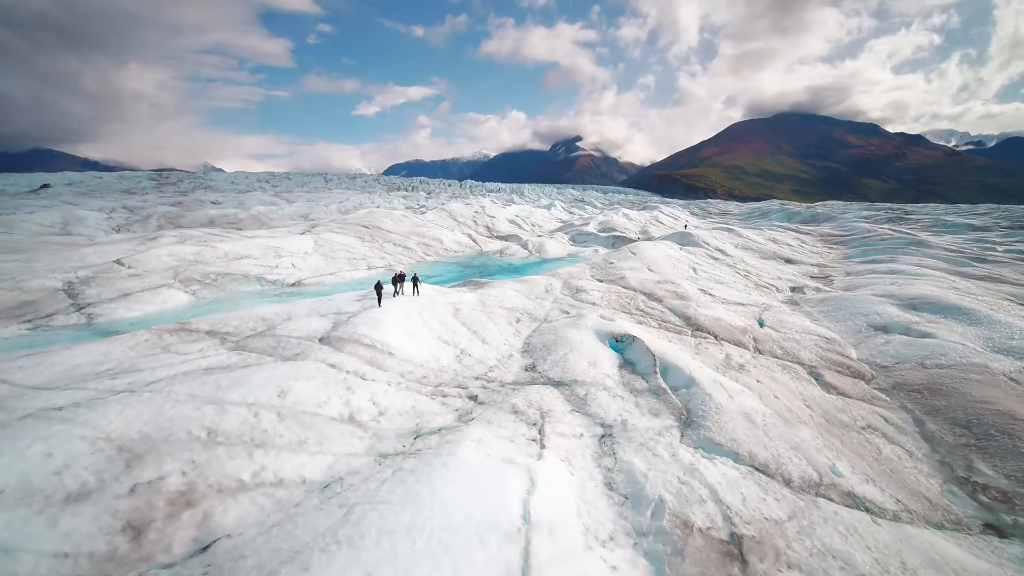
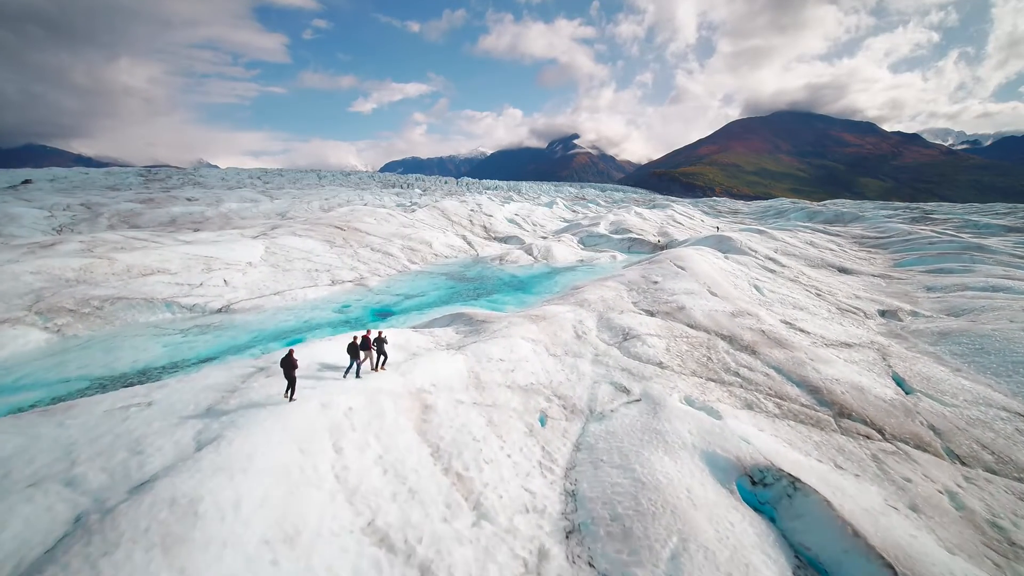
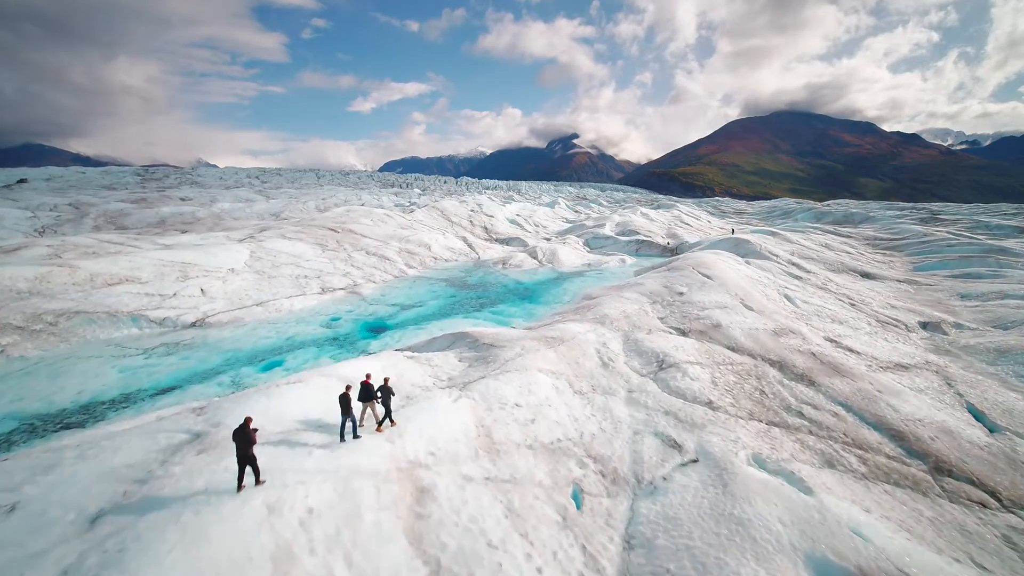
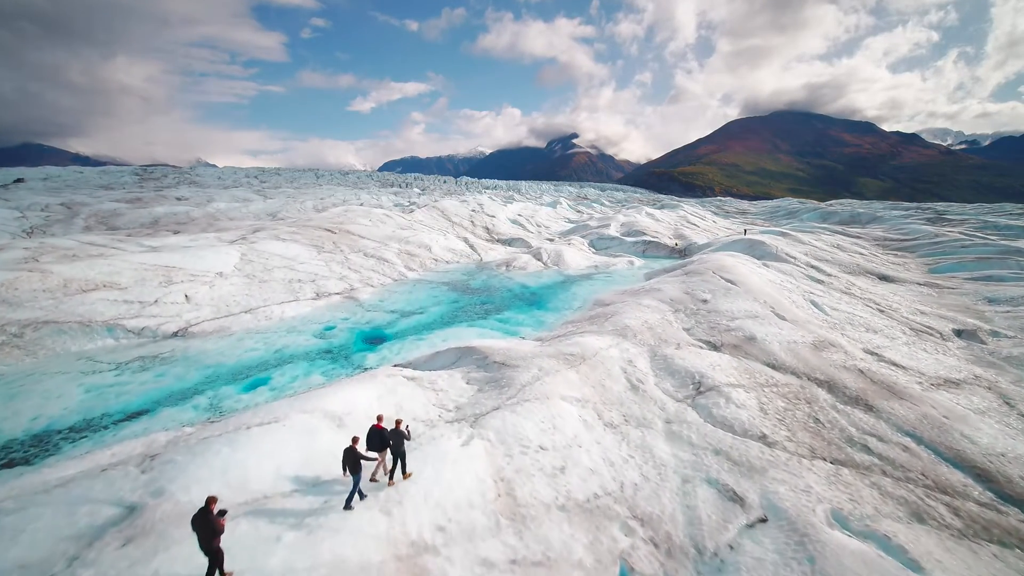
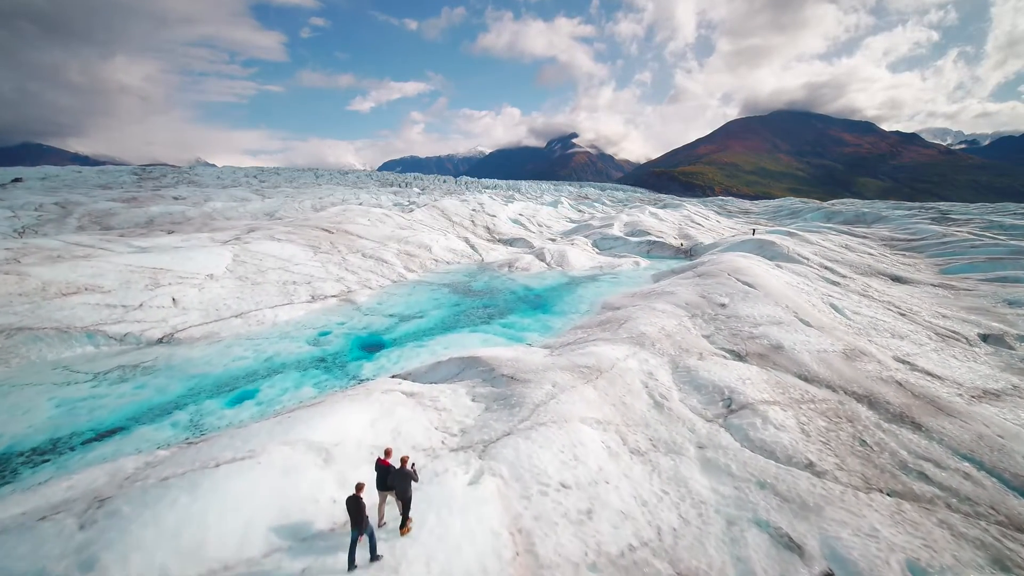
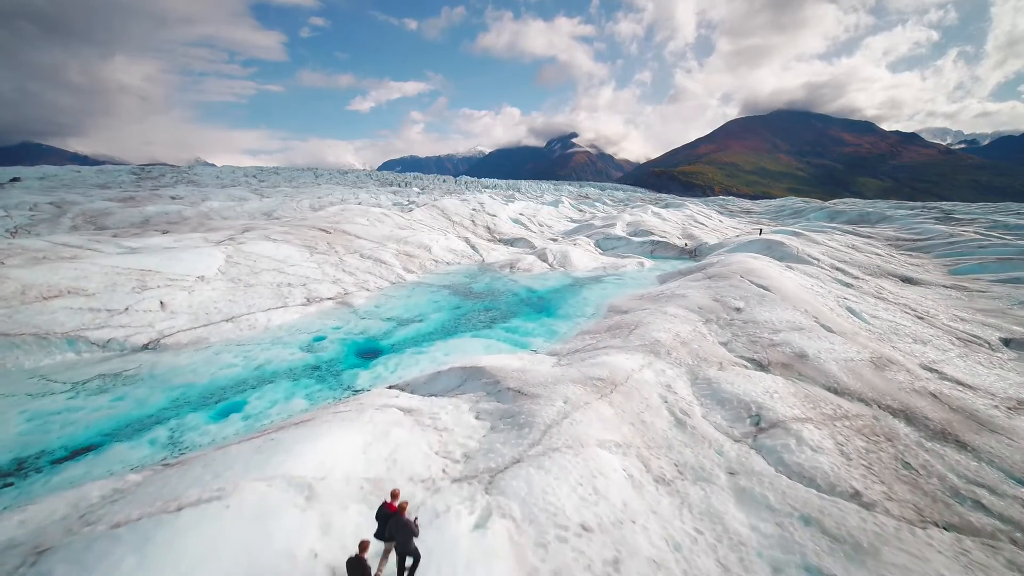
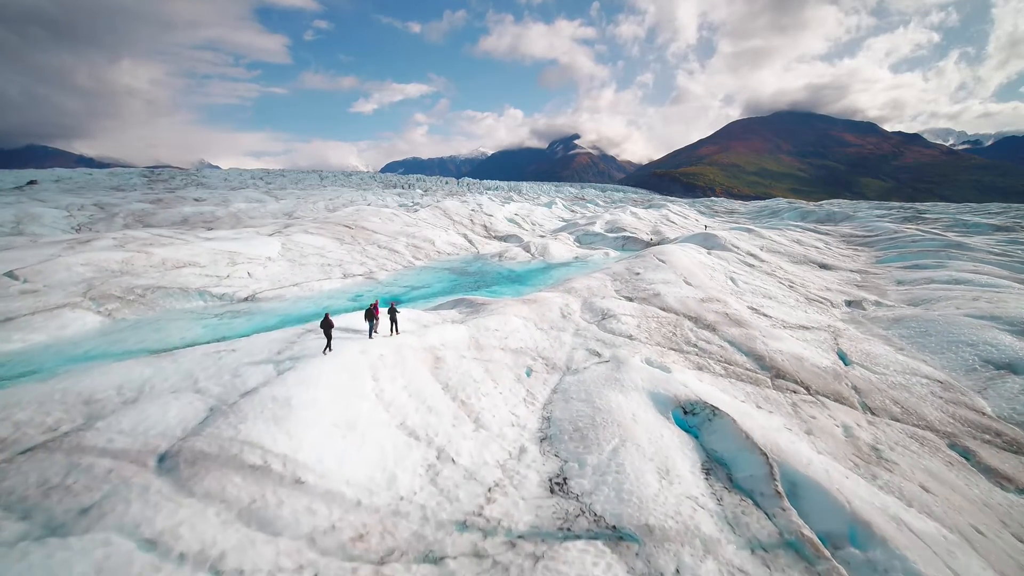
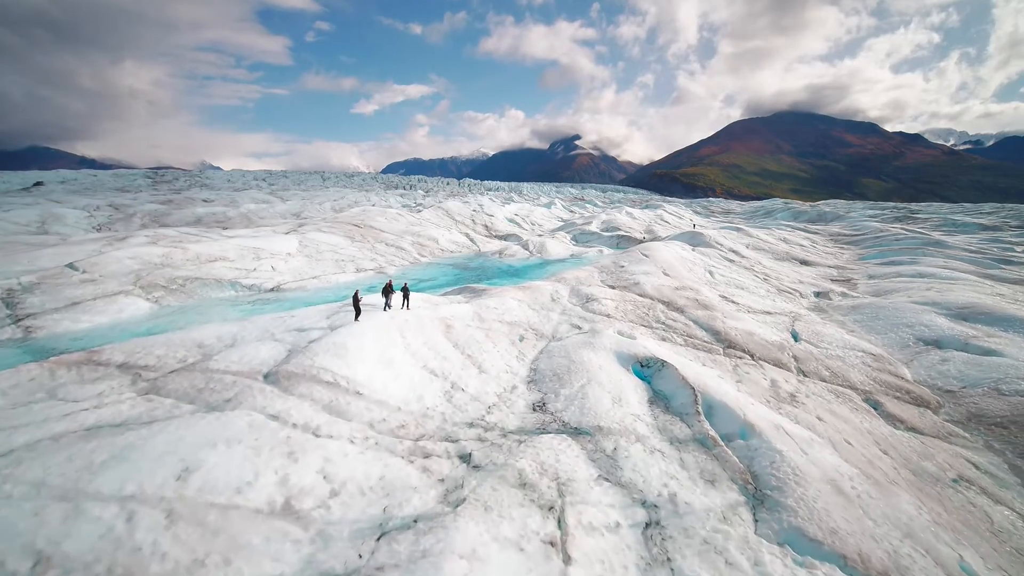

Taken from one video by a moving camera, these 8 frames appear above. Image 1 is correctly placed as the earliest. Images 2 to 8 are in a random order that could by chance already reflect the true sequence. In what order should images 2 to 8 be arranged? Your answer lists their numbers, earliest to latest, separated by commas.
8, 7, 2, 3, 4, 5, 6
